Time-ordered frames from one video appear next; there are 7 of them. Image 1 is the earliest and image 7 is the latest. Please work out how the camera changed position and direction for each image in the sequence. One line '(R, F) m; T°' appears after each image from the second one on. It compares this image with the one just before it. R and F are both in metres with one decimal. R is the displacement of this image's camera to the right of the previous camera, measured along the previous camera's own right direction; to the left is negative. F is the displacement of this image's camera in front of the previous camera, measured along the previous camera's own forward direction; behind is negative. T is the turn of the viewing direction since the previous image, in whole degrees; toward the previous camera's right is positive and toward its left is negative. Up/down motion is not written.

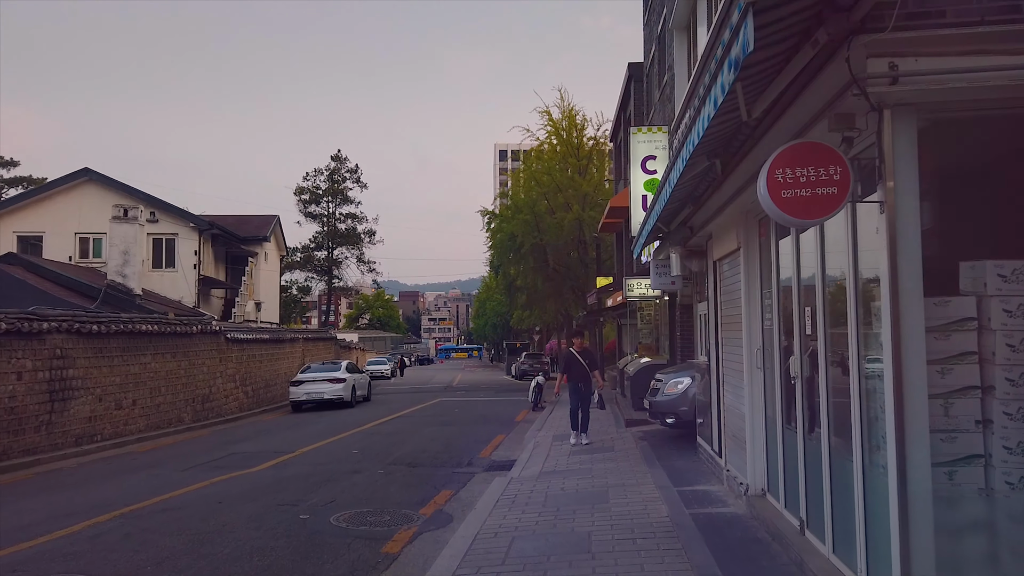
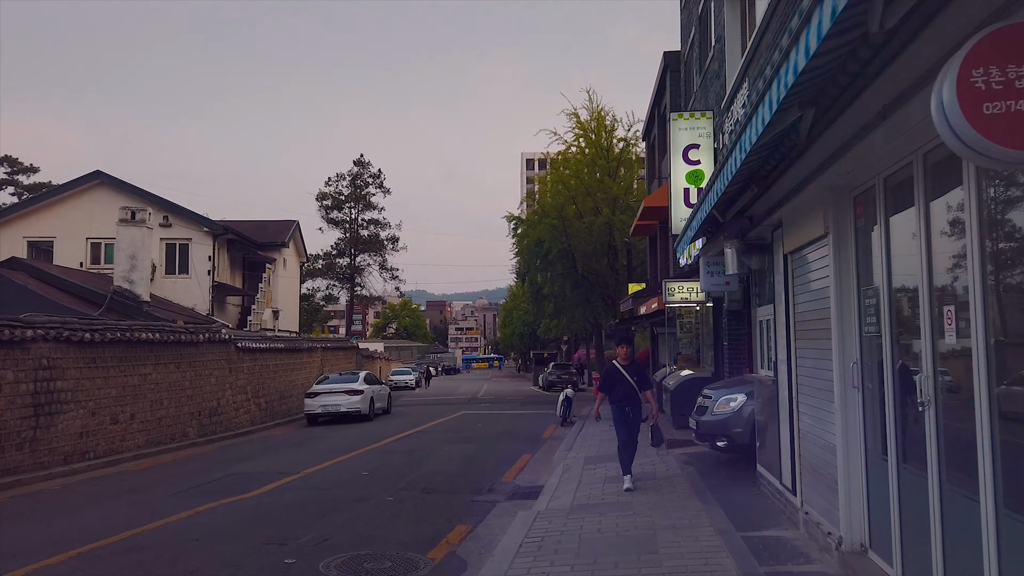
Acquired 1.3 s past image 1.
(0.0, +1.5) m; -2°
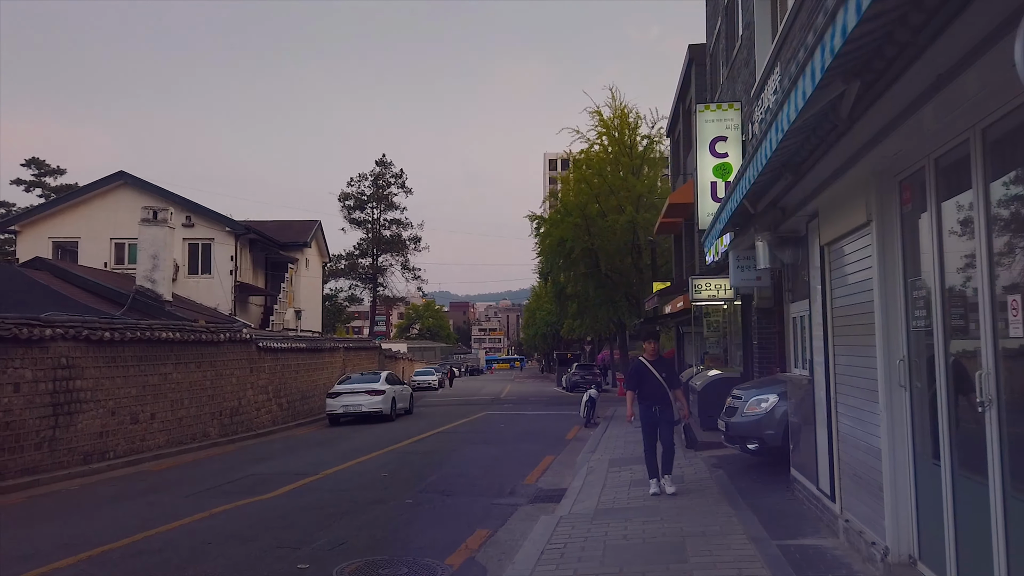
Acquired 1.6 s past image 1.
(0.0, +0.3) m; -2°
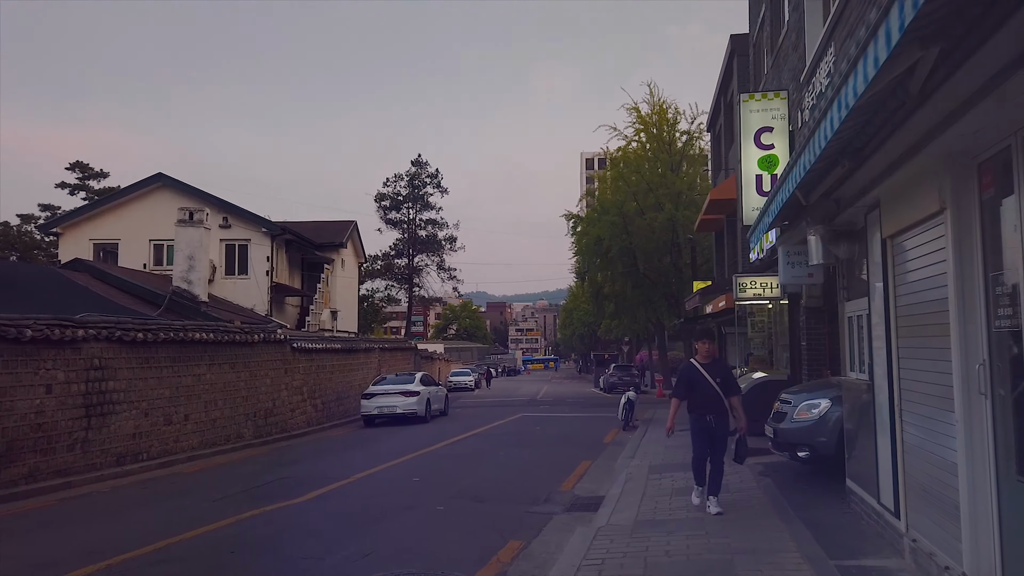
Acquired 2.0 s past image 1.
(0.0, +0.5) m; -3°
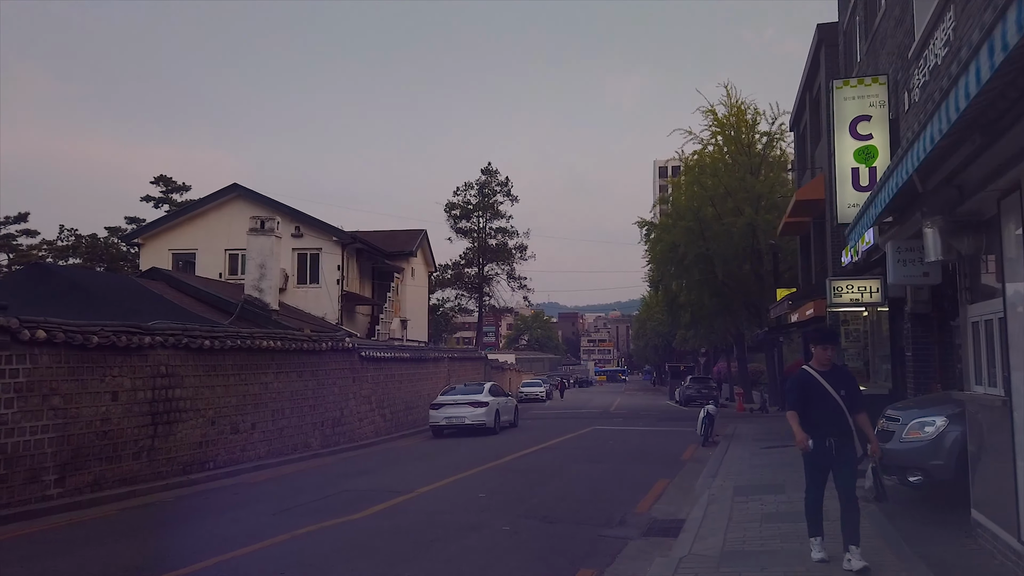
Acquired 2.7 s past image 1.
(0.0, +0.7) m; -5°
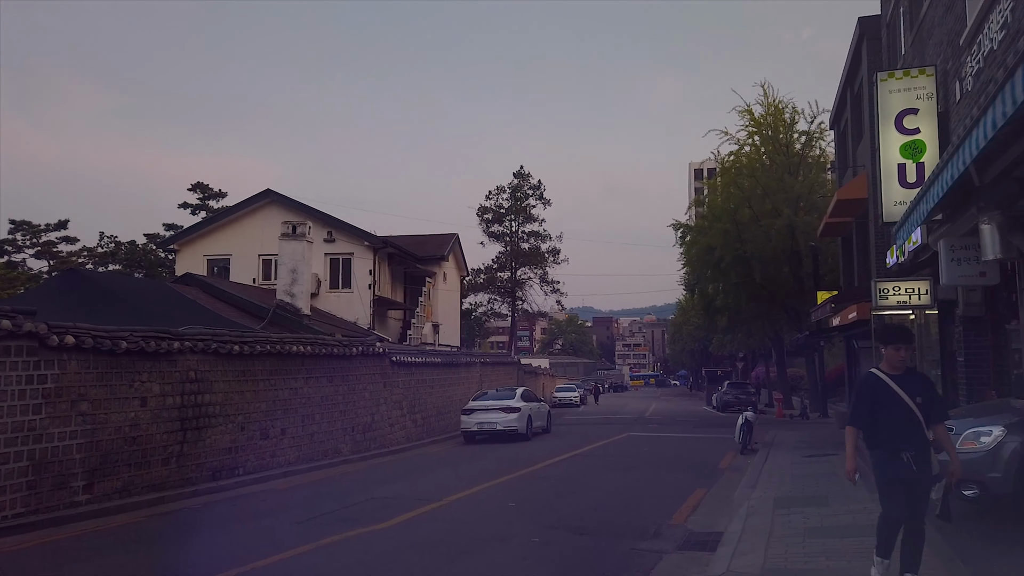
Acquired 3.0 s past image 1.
(+0.1, +0.3) m; -3°
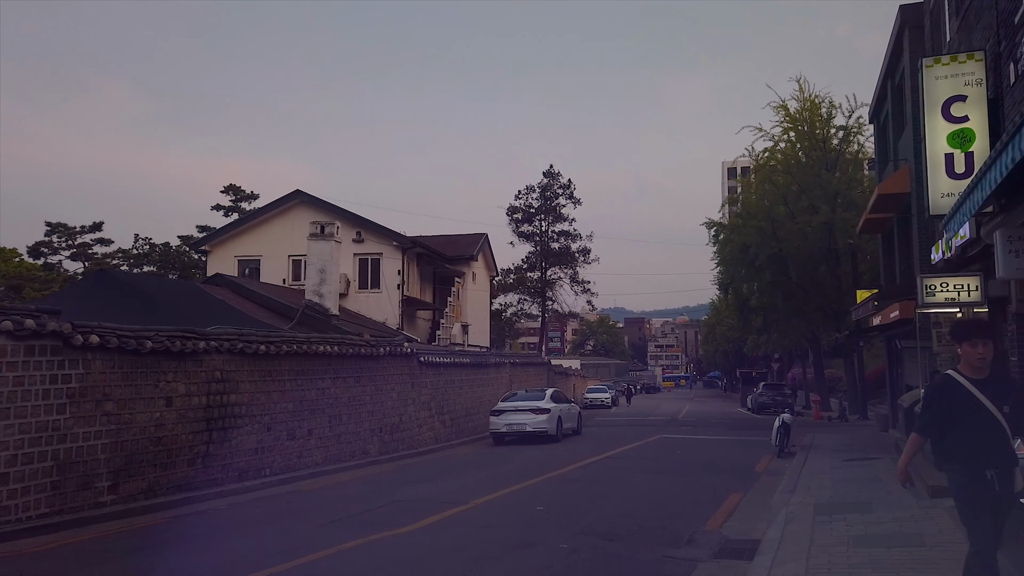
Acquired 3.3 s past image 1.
(+0.1, +0.3) m; -2°
